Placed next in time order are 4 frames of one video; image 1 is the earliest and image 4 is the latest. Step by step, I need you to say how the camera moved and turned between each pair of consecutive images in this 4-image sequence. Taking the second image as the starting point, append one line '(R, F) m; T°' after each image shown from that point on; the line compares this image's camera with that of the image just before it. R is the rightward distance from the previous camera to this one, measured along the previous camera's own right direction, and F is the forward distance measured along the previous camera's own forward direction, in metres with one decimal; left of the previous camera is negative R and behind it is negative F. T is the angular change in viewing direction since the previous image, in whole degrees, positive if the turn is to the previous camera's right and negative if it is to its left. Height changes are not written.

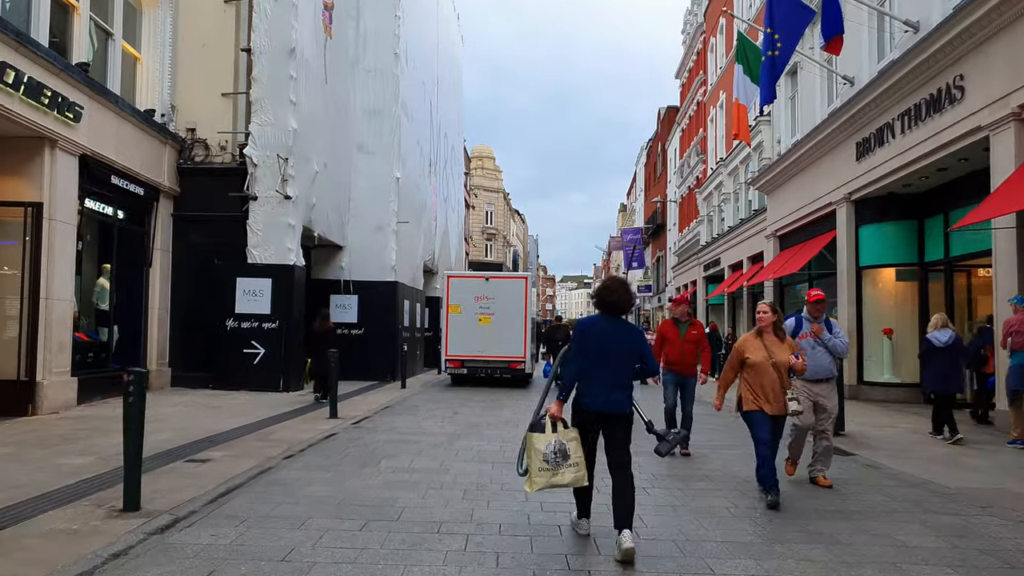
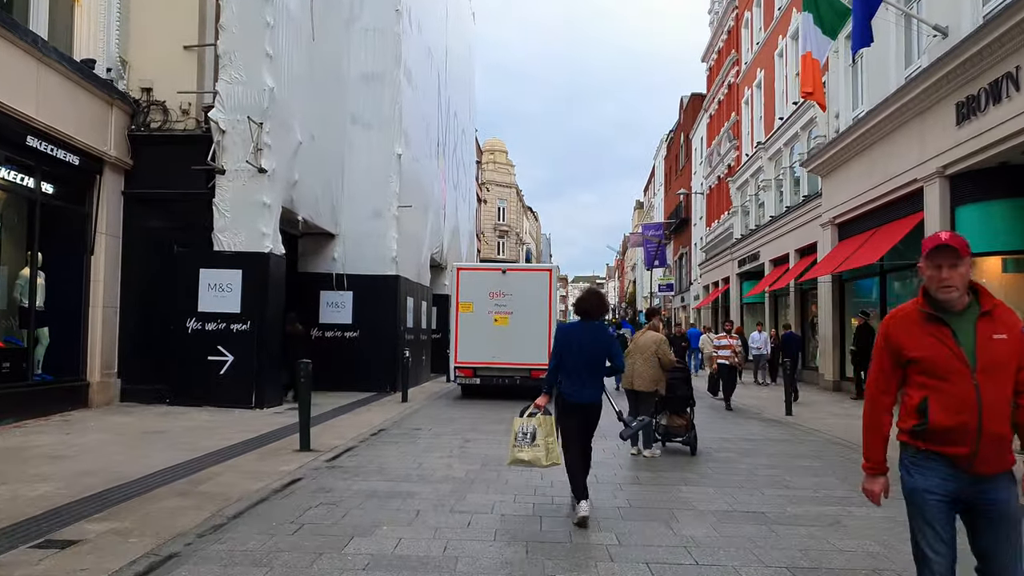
(-0.2, +2.9) m; -1°
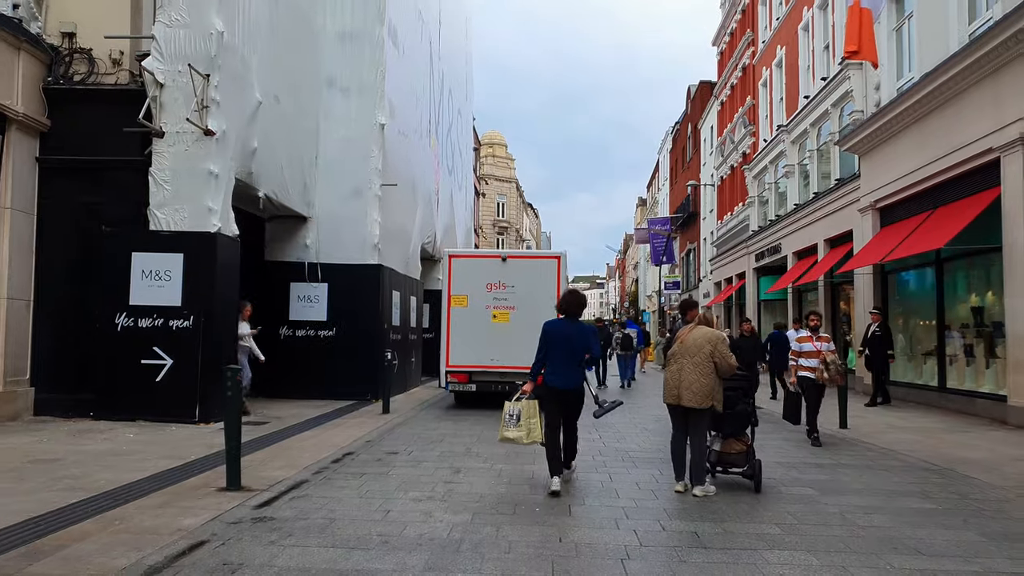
(0.0, +2.3) m; 0°
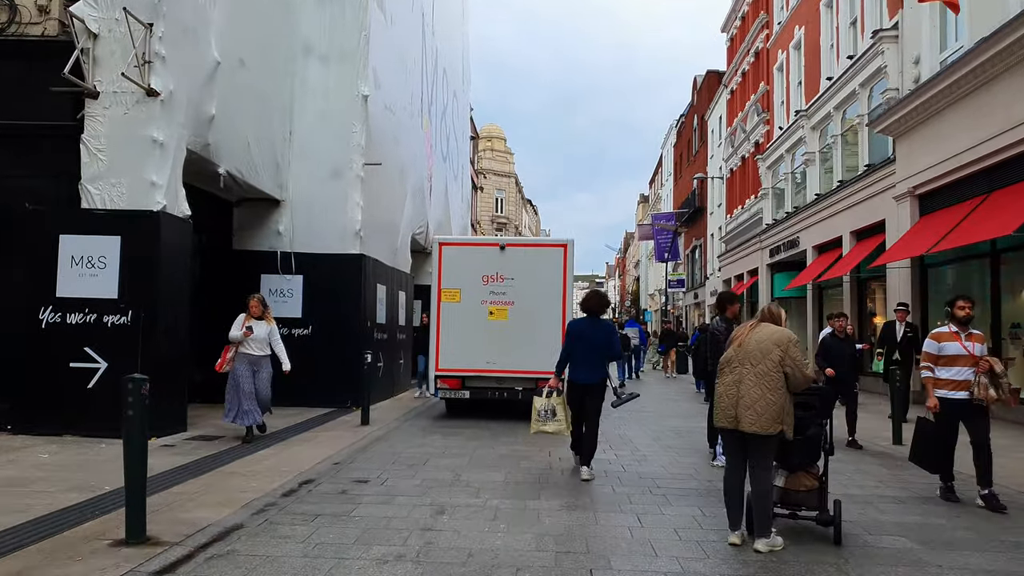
(0.0, +1.7) m; 0°
